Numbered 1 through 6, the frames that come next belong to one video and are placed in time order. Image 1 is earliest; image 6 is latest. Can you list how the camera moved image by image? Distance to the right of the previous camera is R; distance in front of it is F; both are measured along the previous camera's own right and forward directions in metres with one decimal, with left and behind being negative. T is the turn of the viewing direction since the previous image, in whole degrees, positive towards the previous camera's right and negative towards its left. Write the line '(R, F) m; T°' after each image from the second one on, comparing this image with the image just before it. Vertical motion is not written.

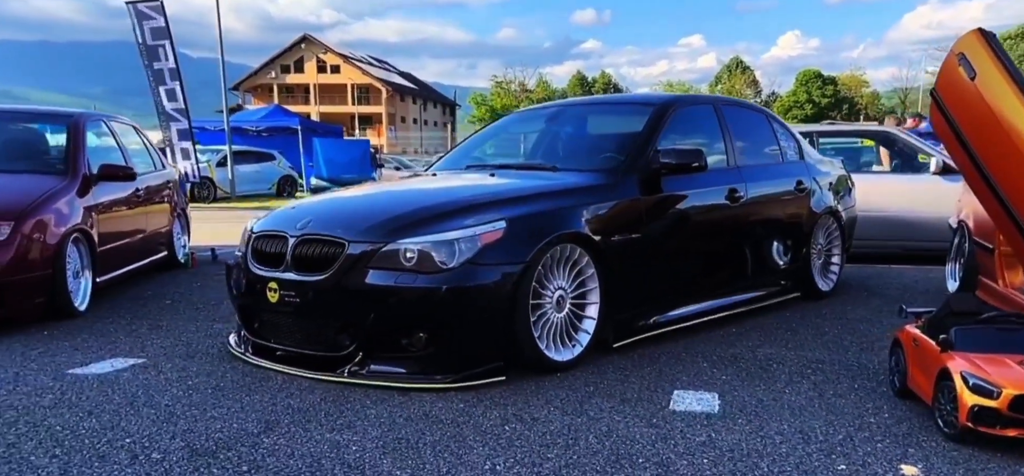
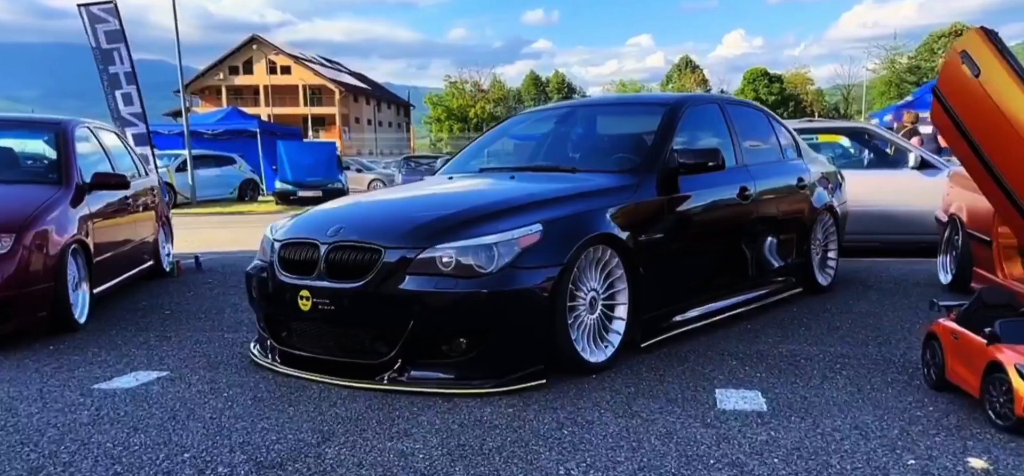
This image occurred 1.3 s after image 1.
(-0.4, 0.0) m; +3°
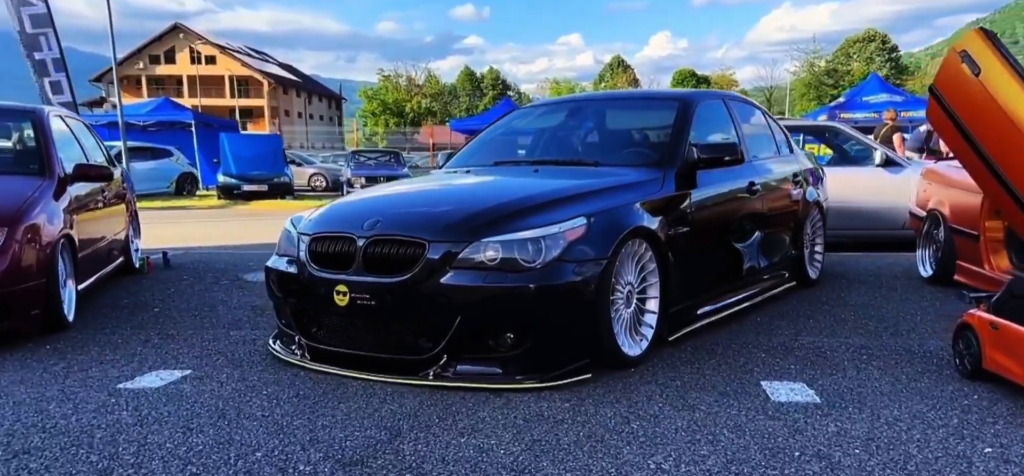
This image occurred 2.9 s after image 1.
(-0.5, +0.1) m; +5°
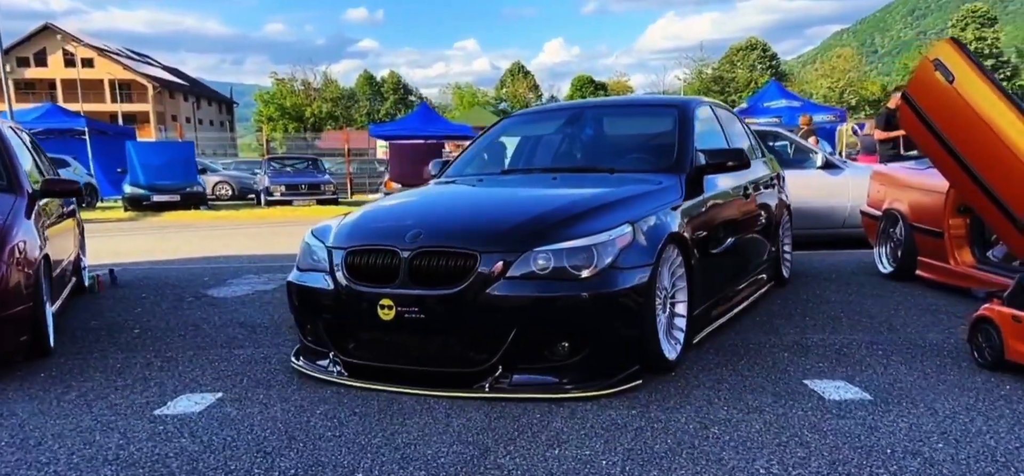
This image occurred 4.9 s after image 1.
(-0.6, +0.1) m; +7°
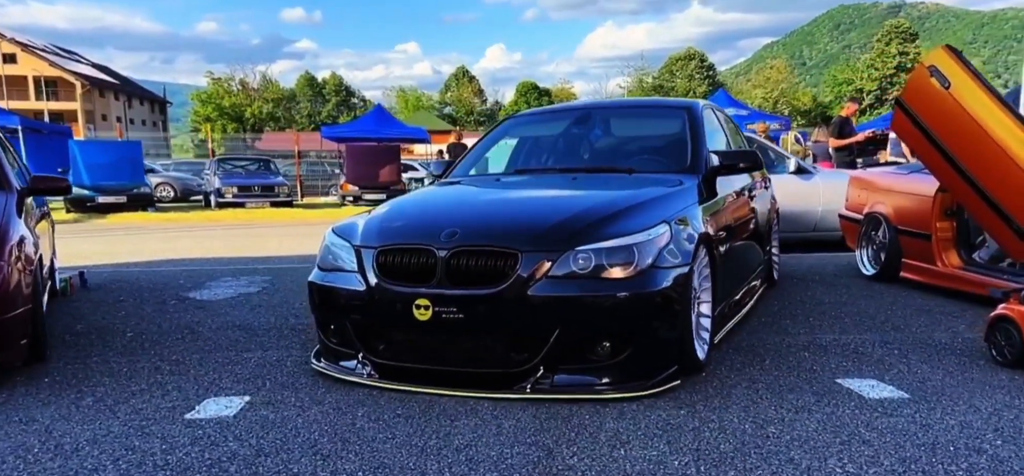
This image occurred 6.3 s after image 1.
(-0.4, +0.1) m; +4°
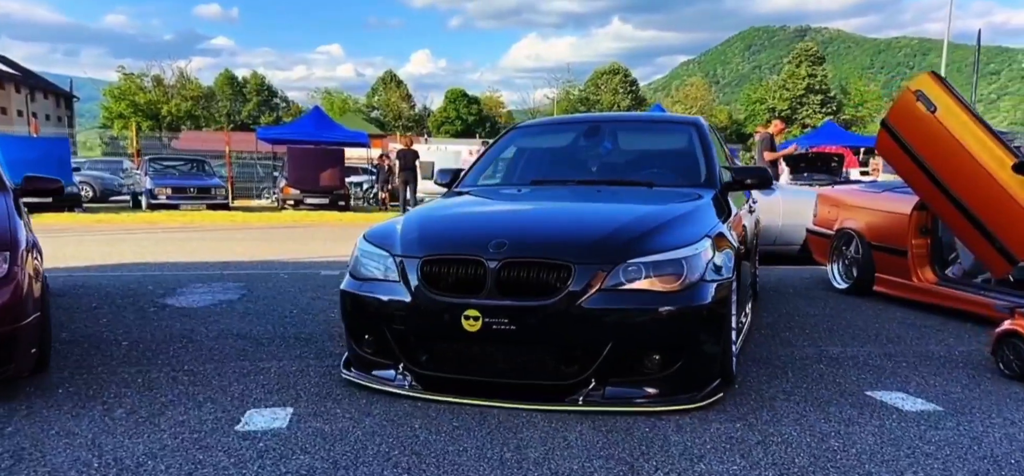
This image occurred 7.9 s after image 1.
(-0.6, 0.0) m; +5°
